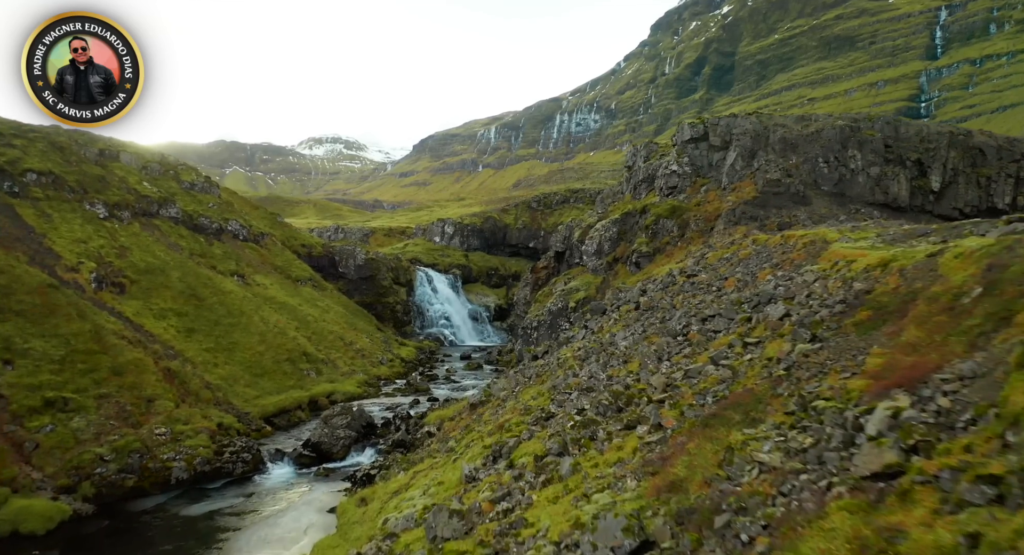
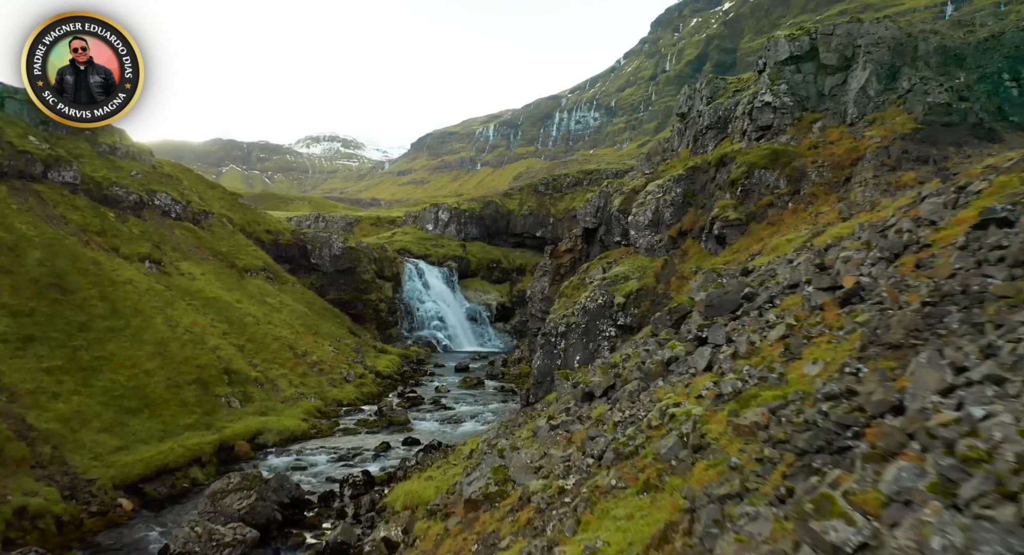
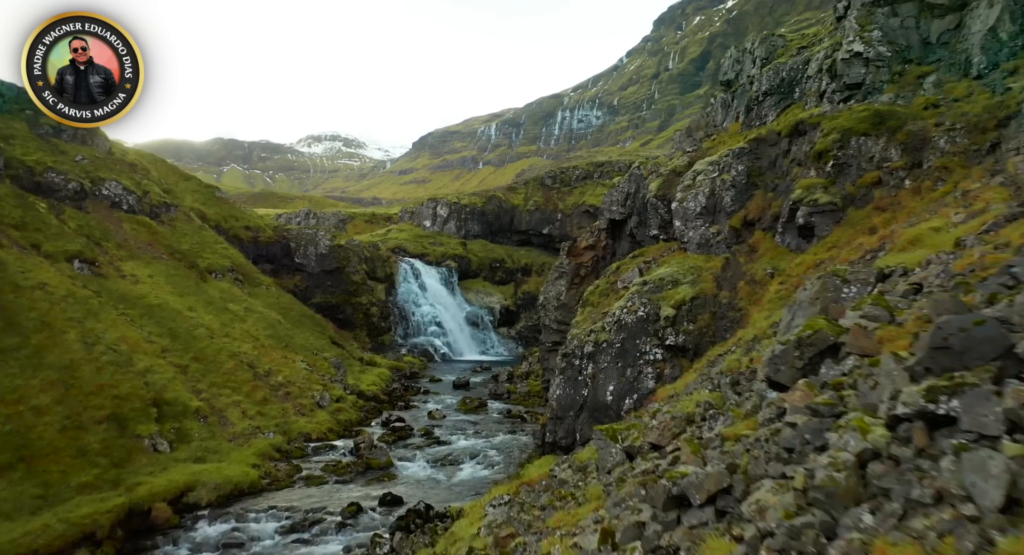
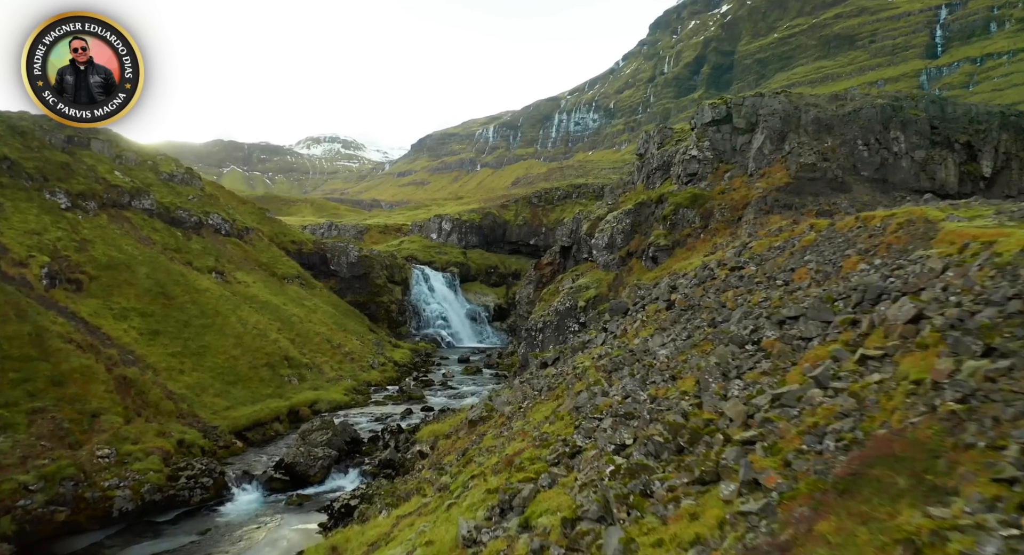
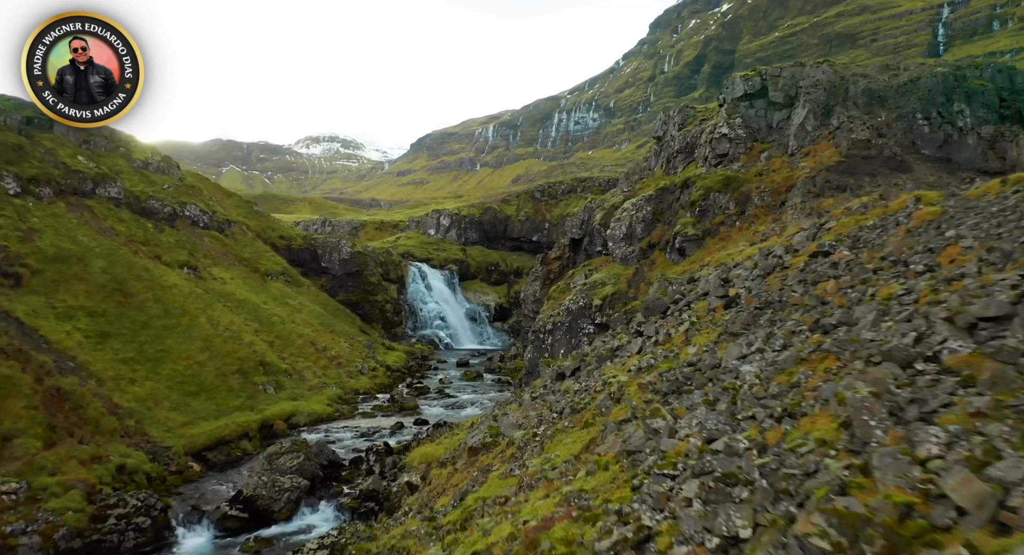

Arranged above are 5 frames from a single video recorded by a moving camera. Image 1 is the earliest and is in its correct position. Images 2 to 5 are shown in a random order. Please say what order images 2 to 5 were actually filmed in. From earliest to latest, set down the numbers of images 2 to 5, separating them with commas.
4, 5, 2, 3
